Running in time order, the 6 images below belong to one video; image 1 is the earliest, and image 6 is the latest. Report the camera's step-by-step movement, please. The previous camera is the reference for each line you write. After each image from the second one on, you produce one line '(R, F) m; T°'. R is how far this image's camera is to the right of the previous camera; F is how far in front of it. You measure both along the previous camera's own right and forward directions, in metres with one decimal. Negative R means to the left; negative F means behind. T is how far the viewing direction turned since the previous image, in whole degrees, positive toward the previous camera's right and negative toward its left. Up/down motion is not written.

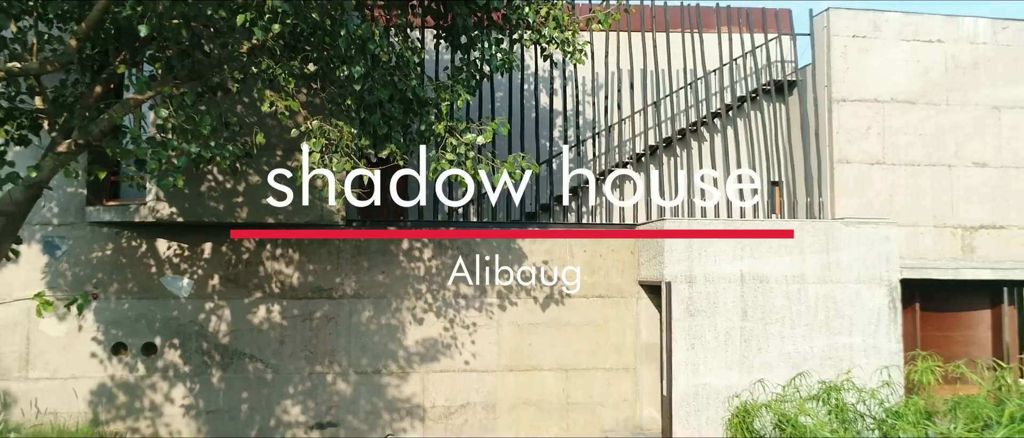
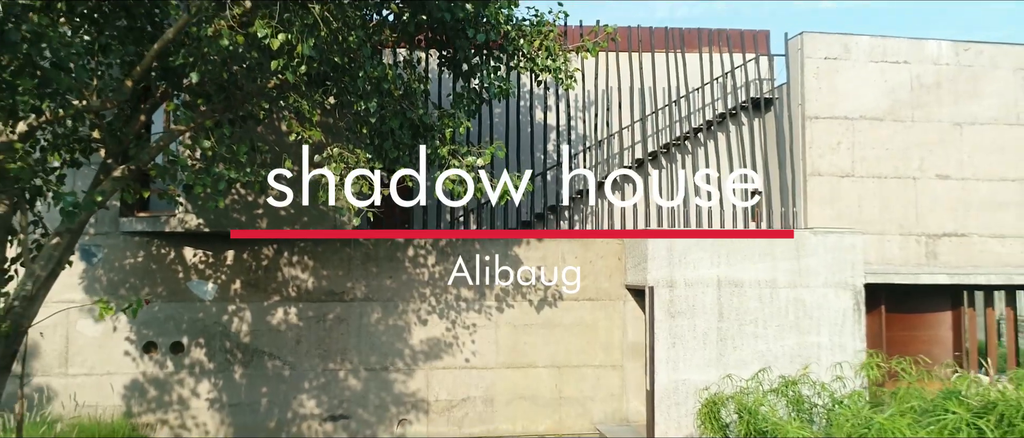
(0.0, -0.7) m; 0°
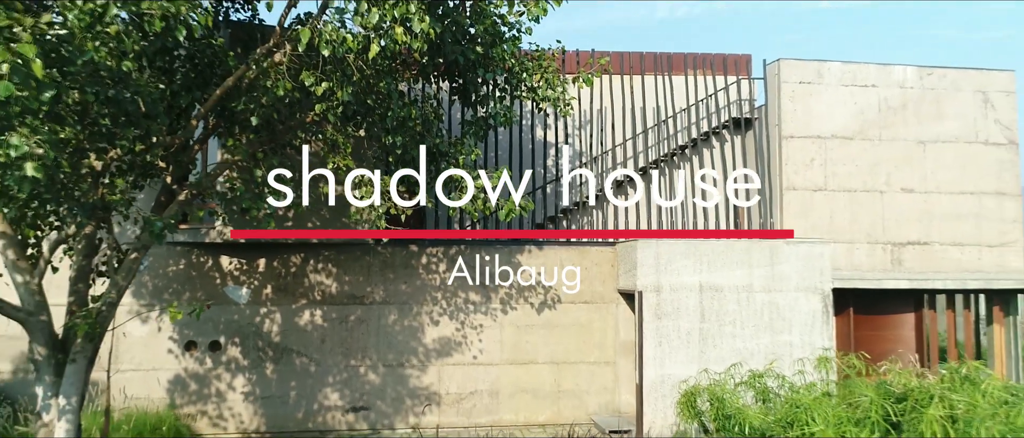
(0.0, -0.9) m; 0°
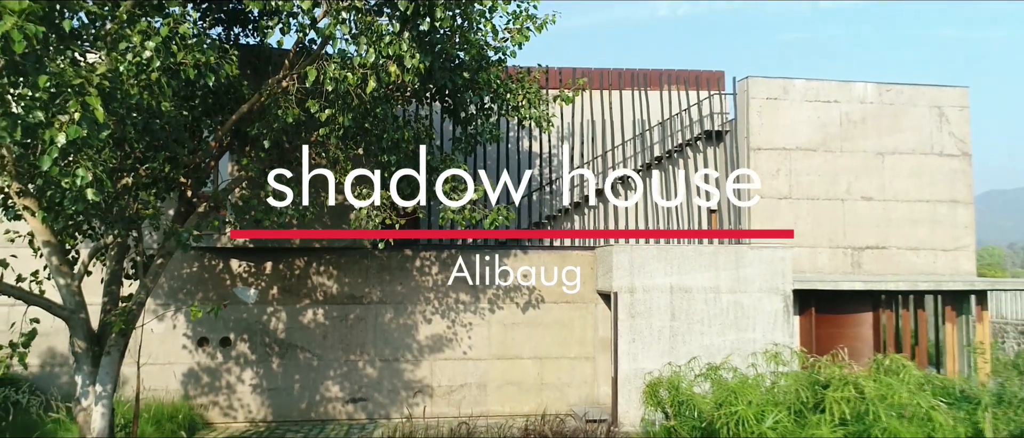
(+0.2, -0.8) m; 0°
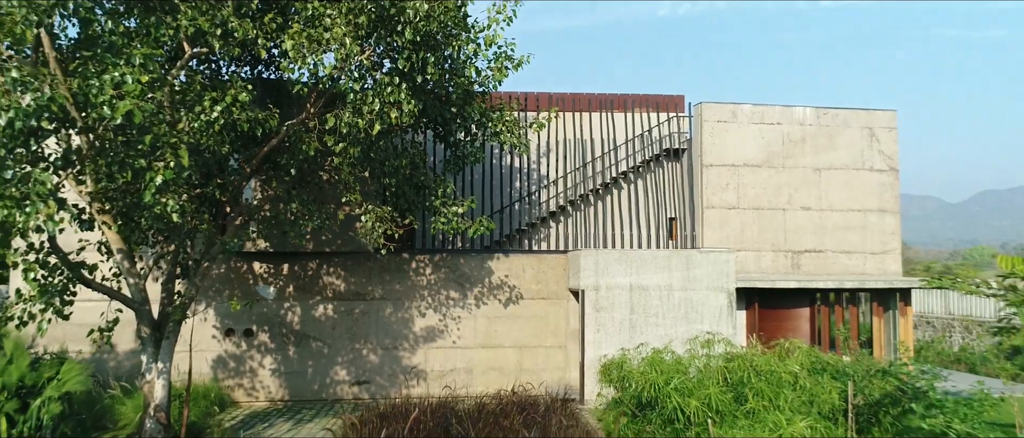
(+0.2, -1.6) m; 0°
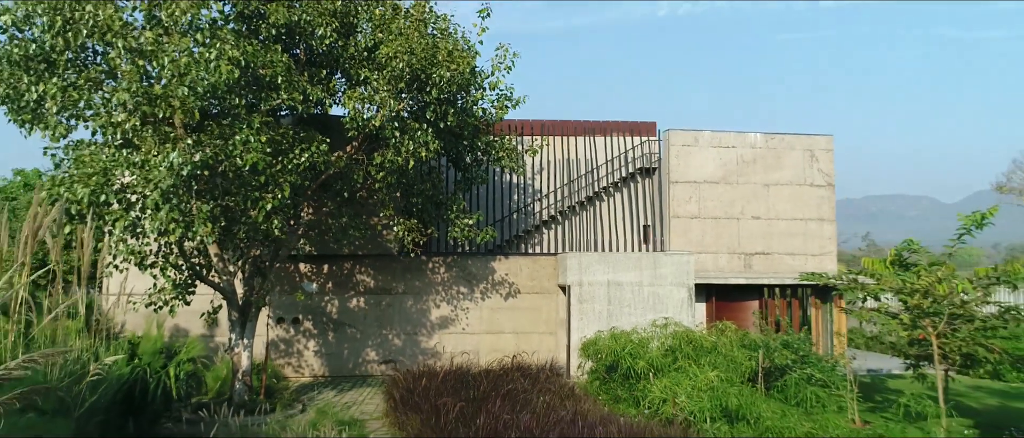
(0.0, -2.5) m; 0°
